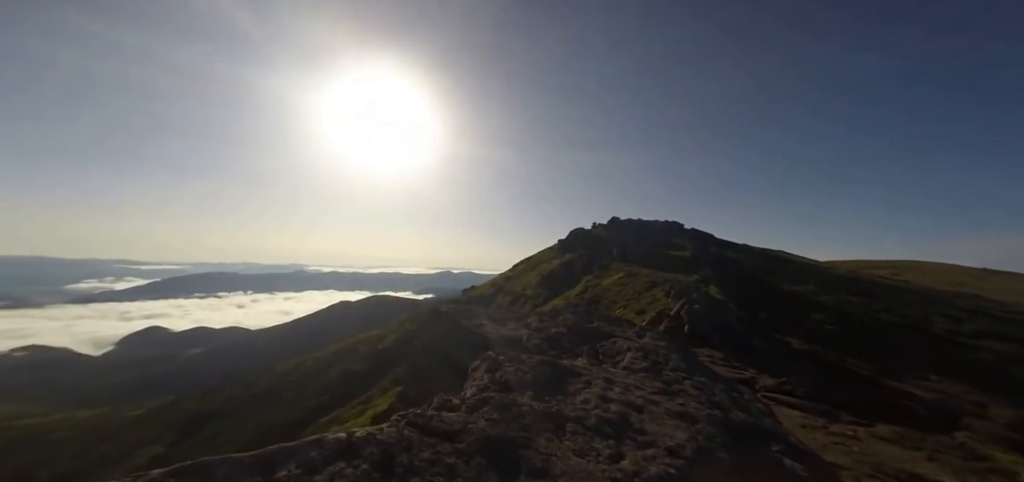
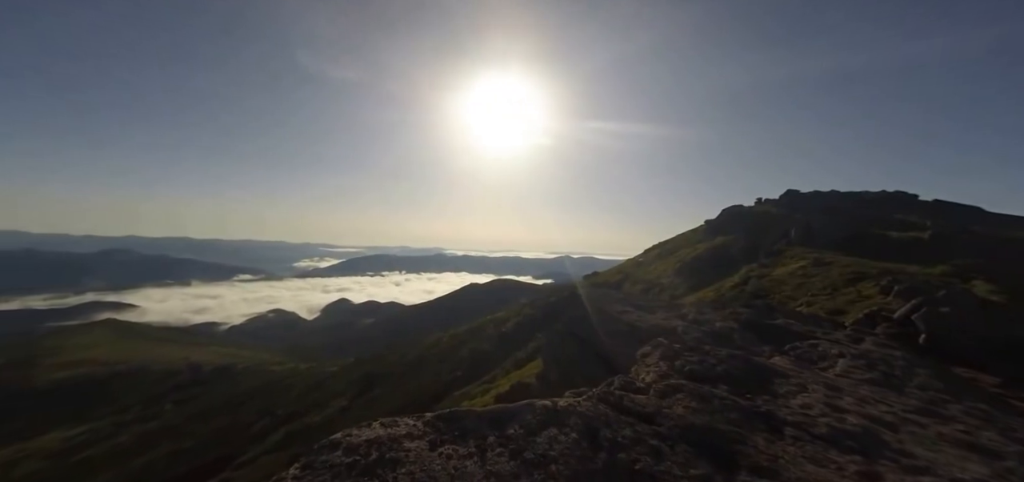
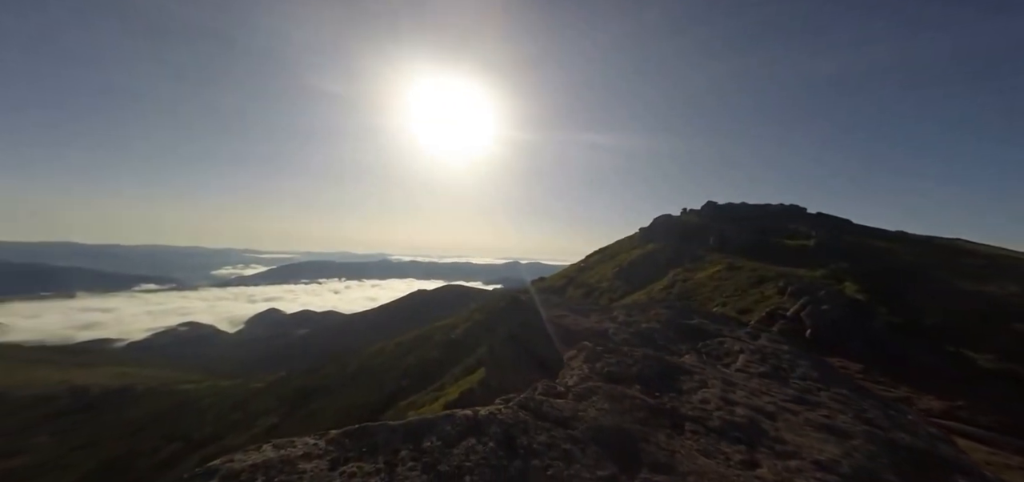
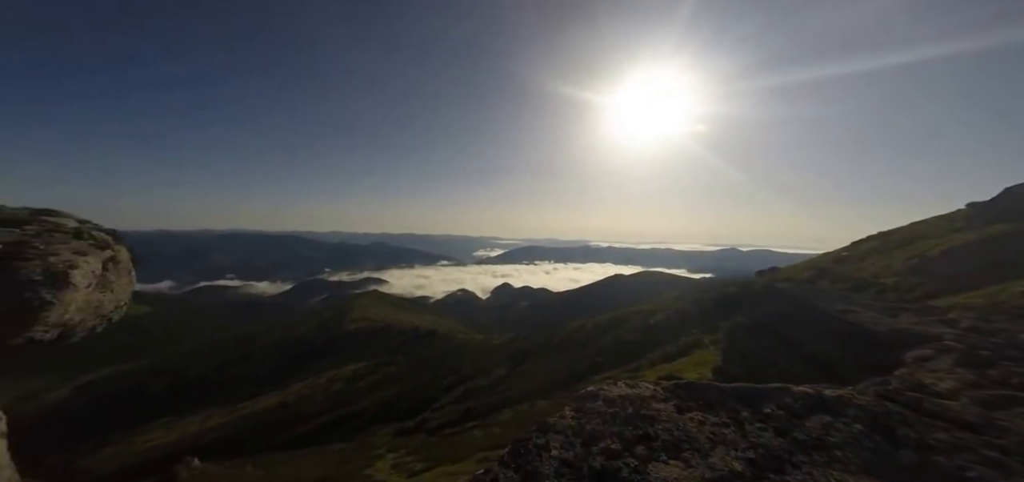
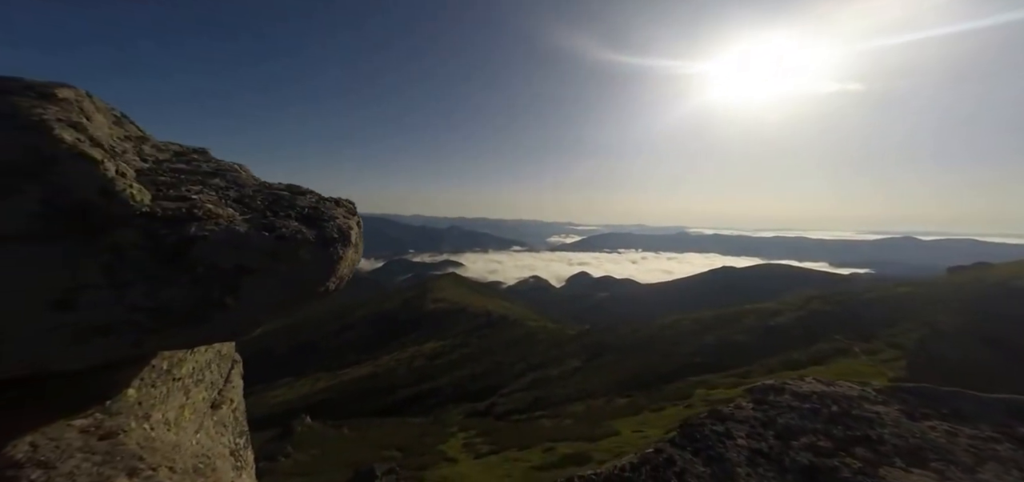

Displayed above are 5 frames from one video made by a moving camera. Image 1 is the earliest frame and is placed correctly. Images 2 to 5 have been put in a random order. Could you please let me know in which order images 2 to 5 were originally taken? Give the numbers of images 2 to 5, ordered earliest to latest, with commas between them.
3, 2, 4, 5
